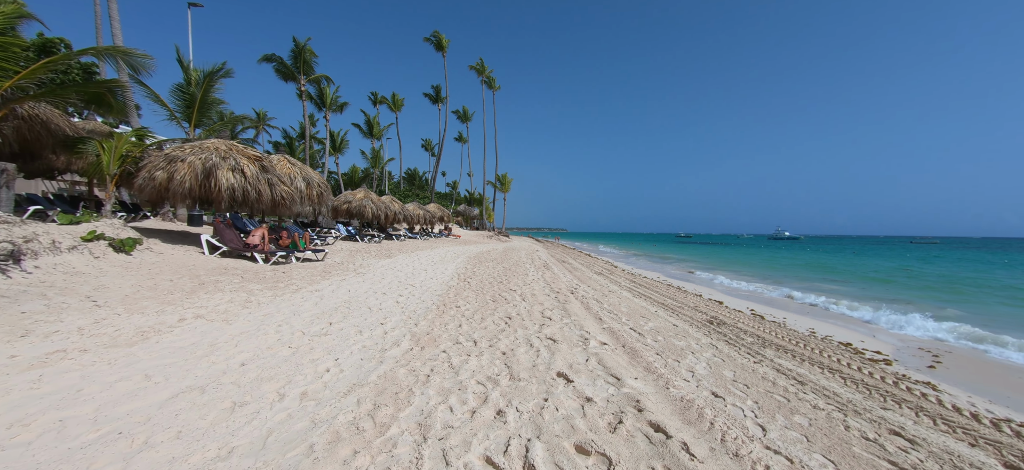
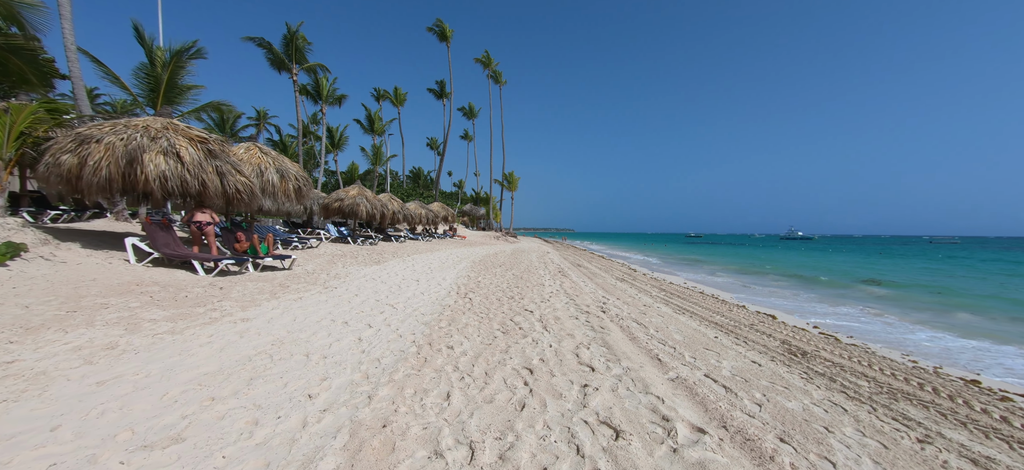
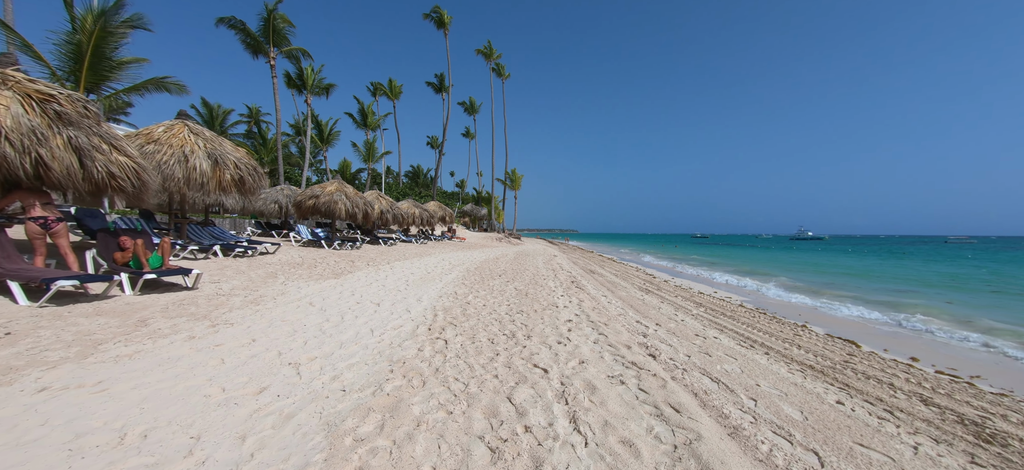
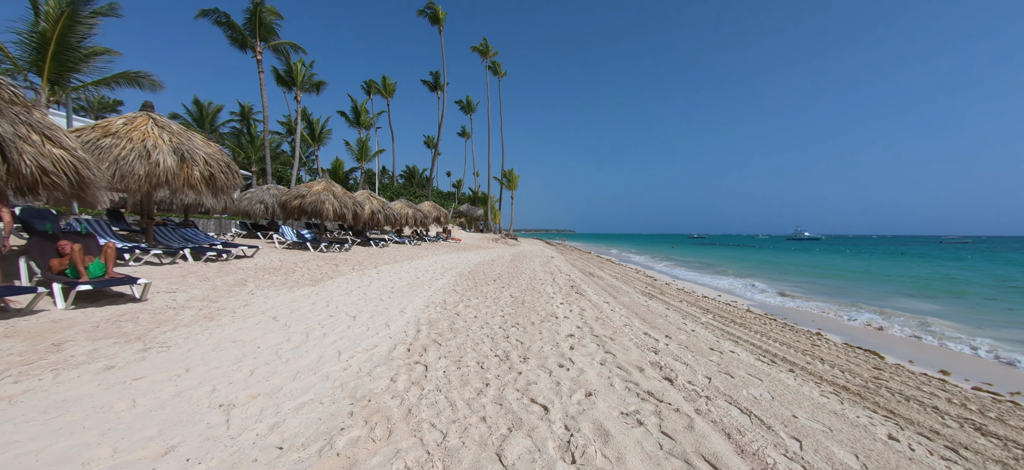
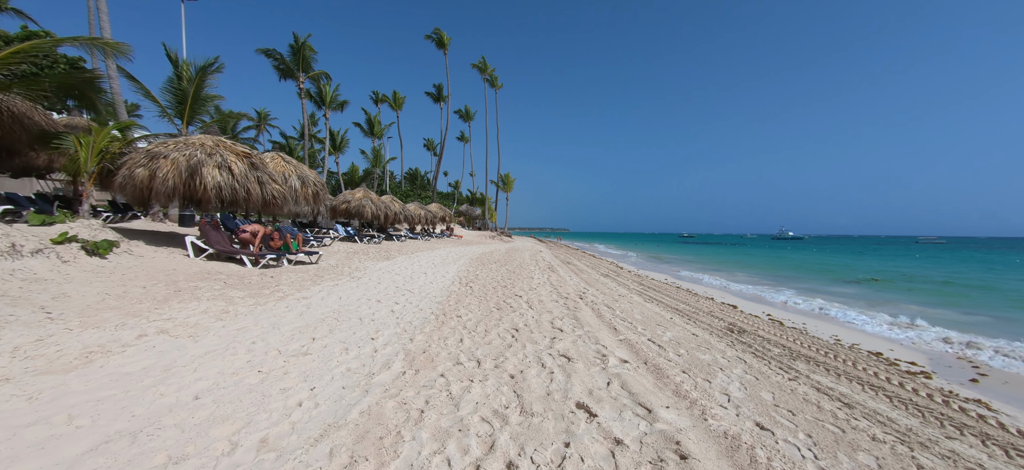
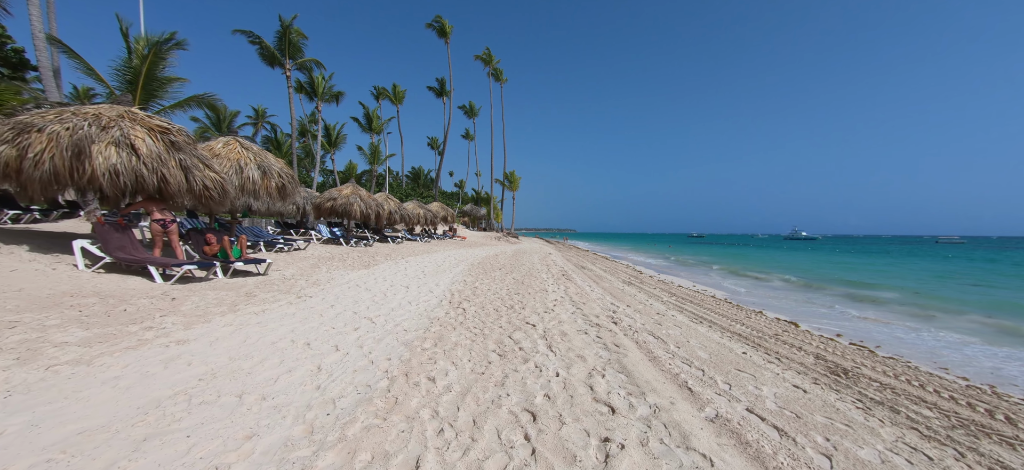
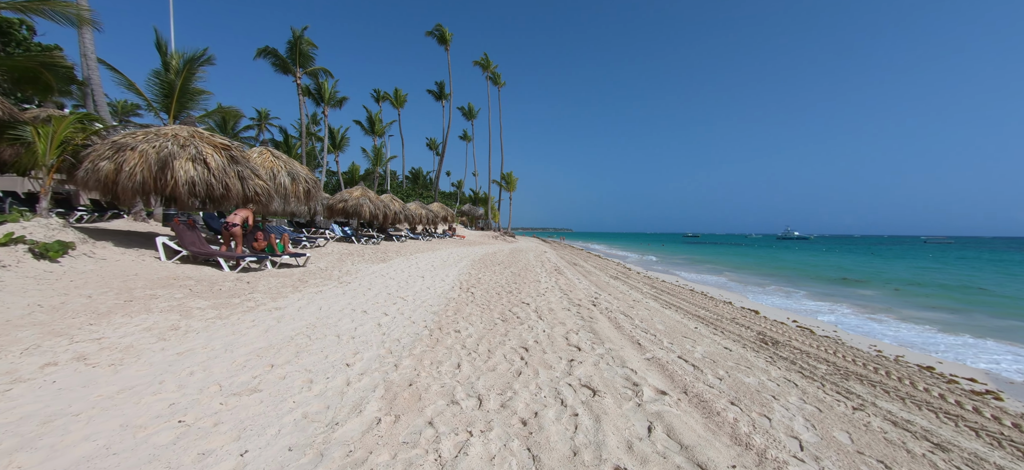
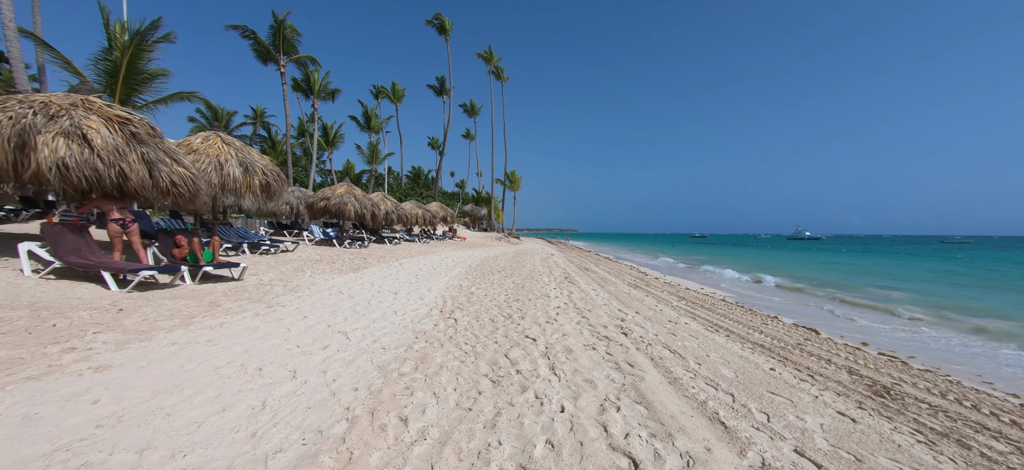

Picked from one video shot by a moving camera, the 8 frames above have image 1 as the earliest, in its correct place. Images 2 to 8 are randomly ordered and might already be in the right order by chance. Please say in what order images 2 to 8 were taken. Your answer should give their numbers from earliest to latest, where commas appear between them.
5, 7, 2, 6, 8, 3, 4
